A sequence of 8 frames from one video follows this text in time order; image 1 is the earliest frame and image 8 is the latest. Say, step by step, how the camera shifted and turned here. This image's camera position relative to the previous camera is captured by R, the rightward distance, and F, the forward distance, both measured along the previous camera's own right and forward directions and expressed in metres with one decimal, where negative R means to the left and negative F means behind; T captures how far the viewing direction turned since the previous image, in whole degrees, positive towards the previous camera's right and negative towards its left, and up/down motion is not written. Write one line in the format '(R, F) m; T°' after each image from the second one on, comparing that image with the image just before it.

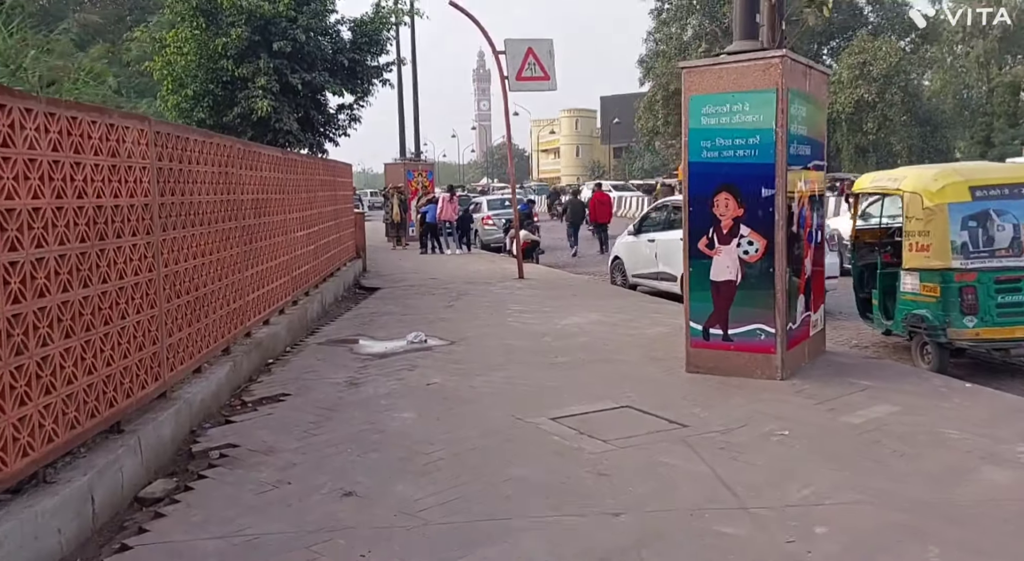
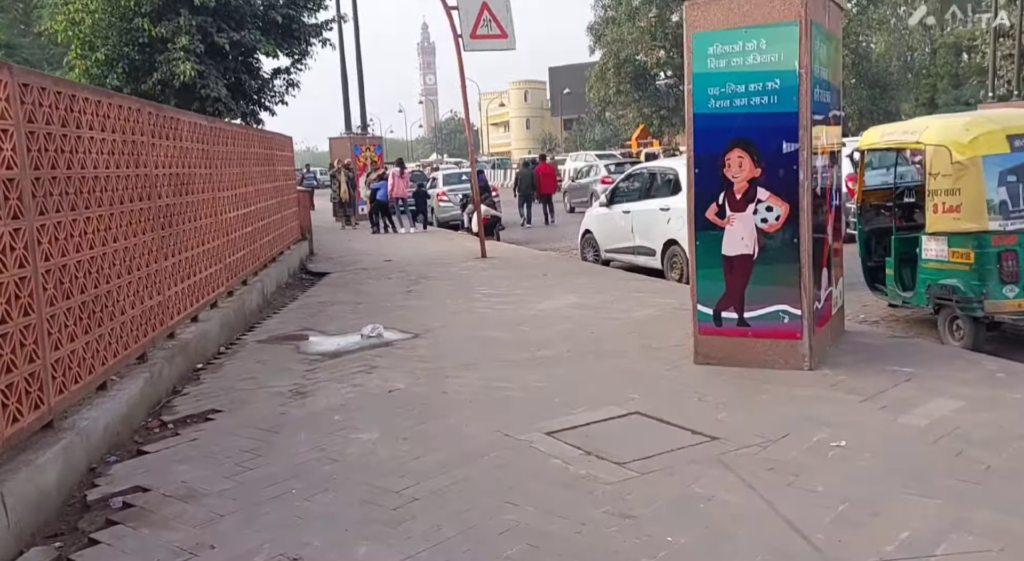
(-0.1, +1.2) m; +3°
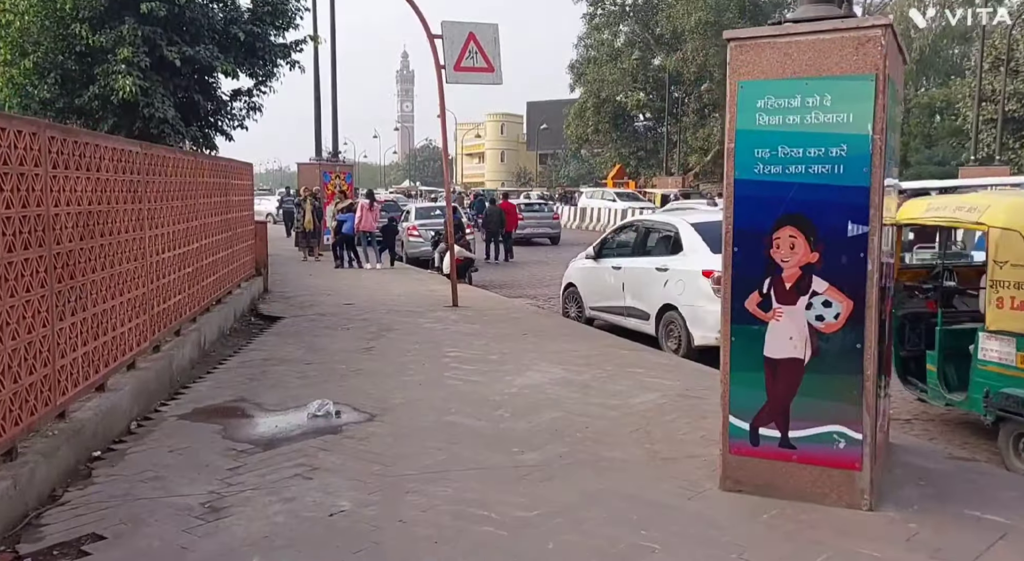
(-0.1, +1.2) m; +2°
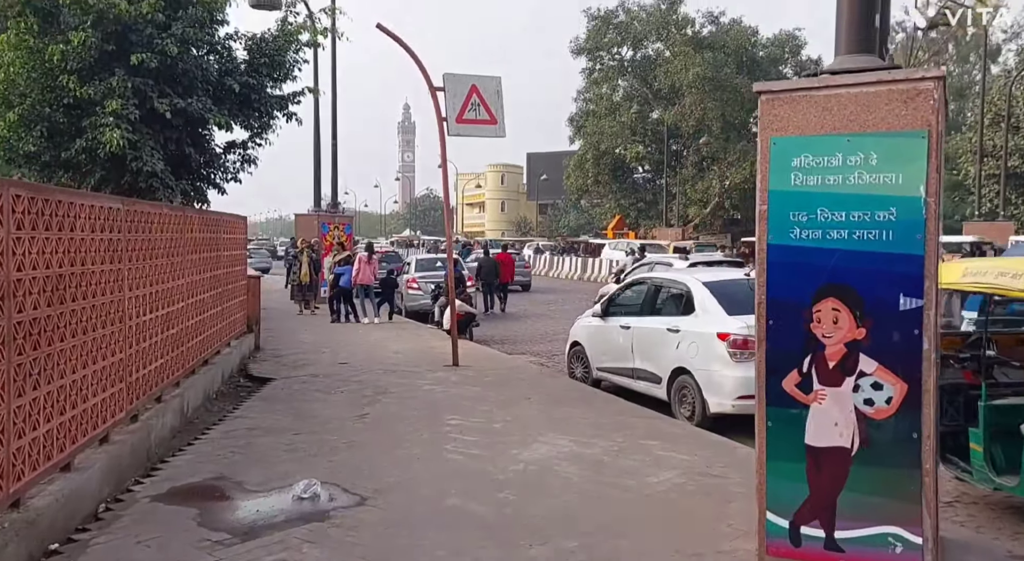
(0.0, +0.5) m; 0°
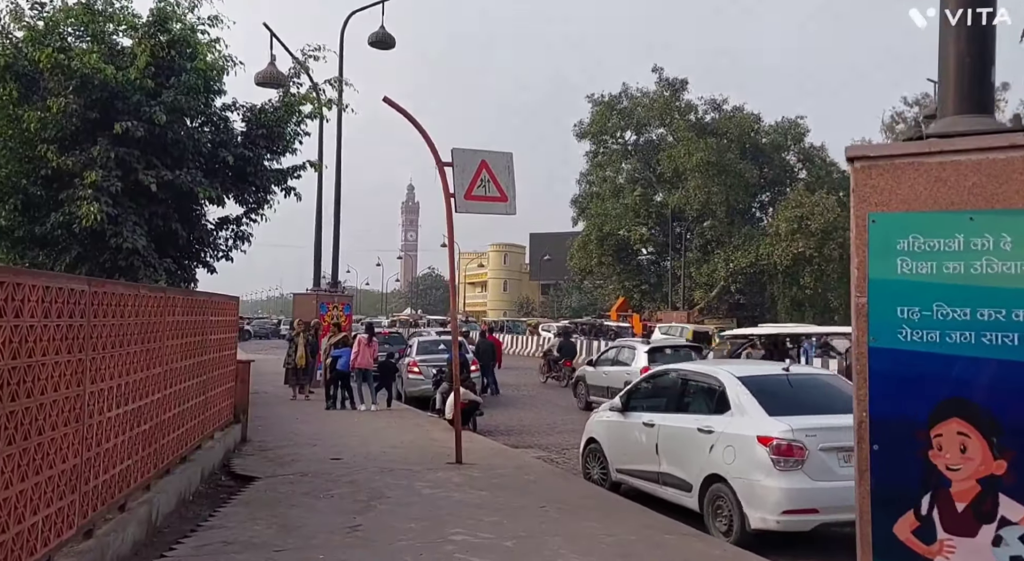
(-0.1, +0.9) m; 0°
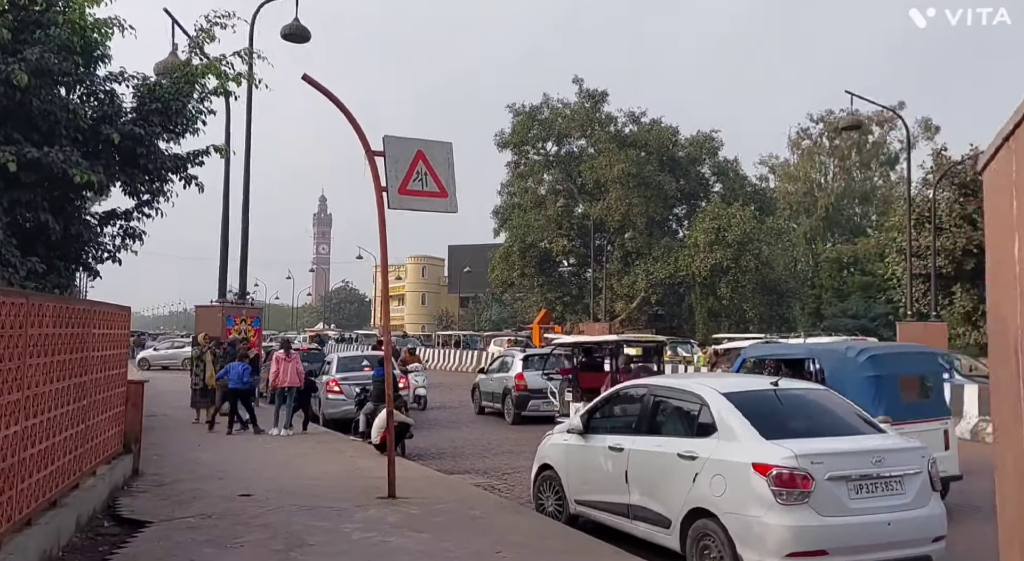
(-0.3, +1.4) m; +5°
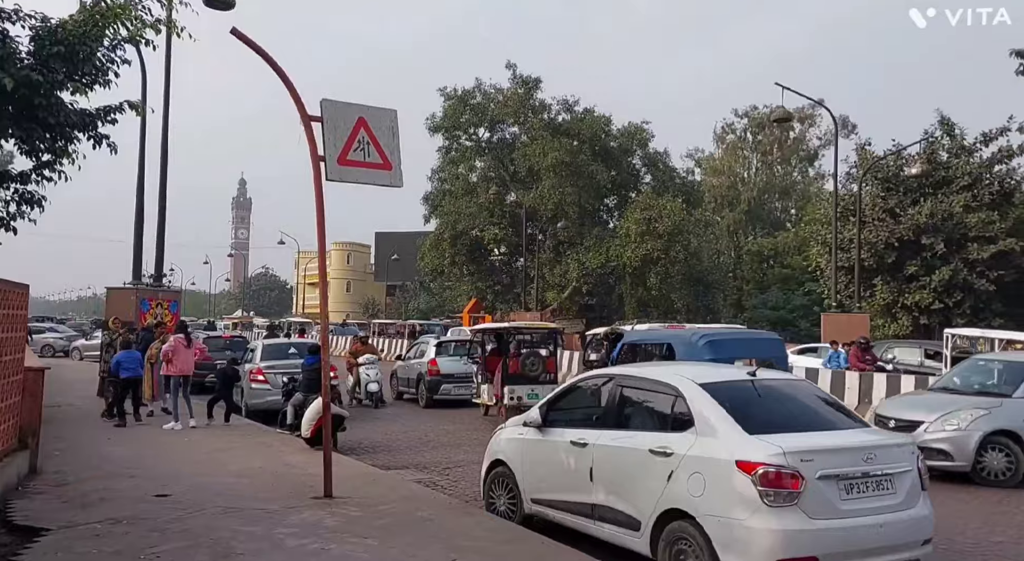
(-0.2, +0.8) m; +5°
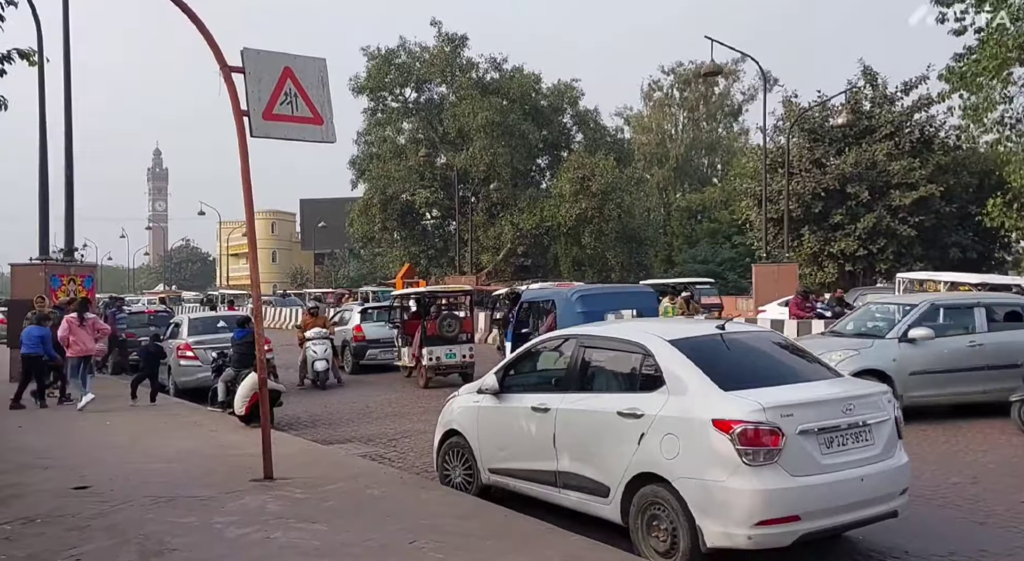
(-0.1, +0.6) m; +4°
